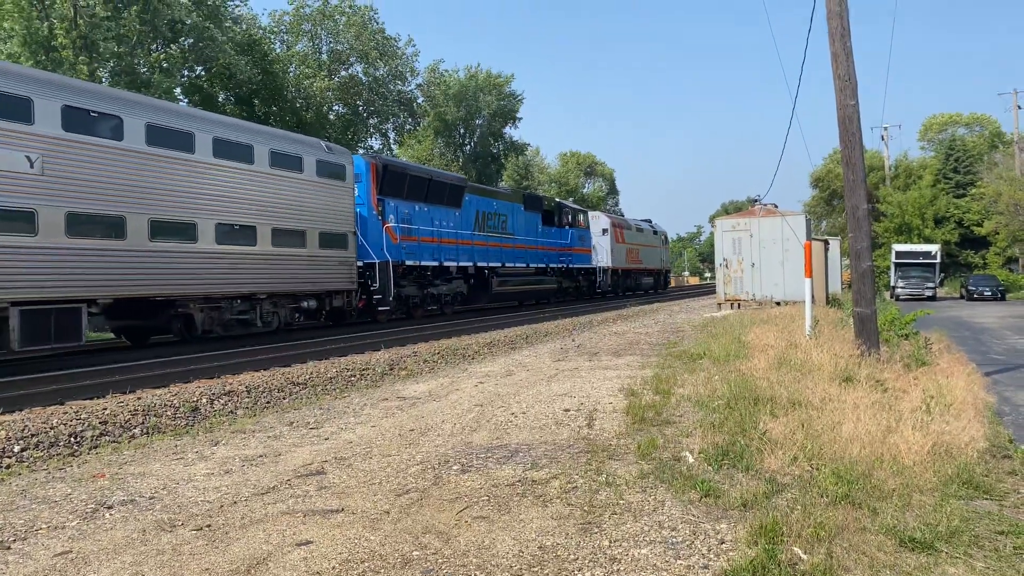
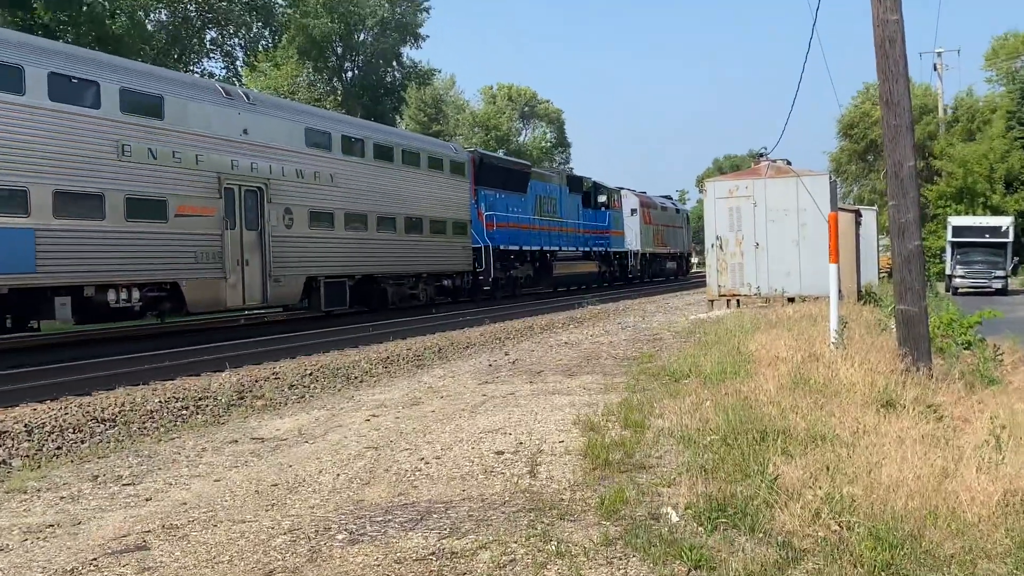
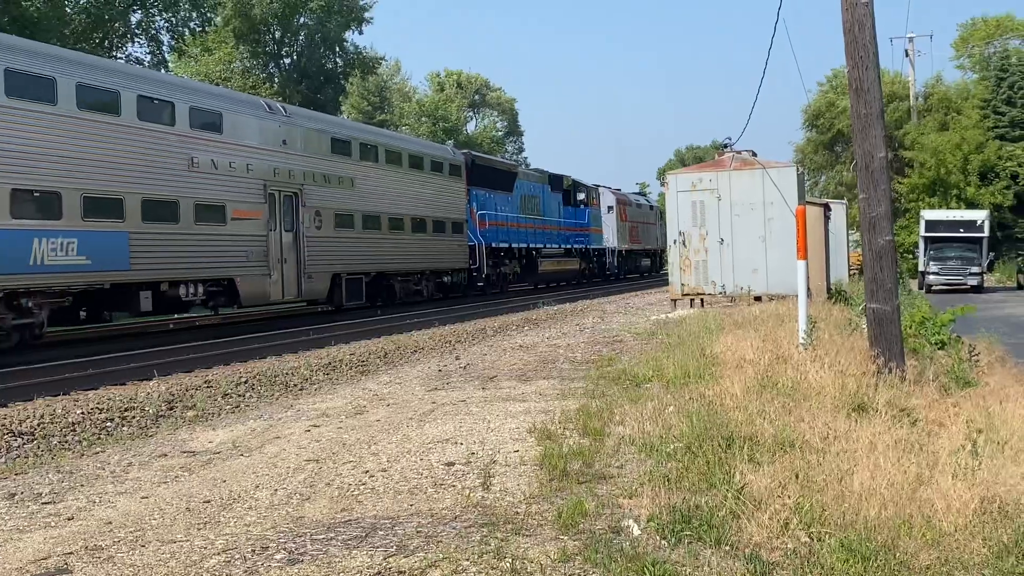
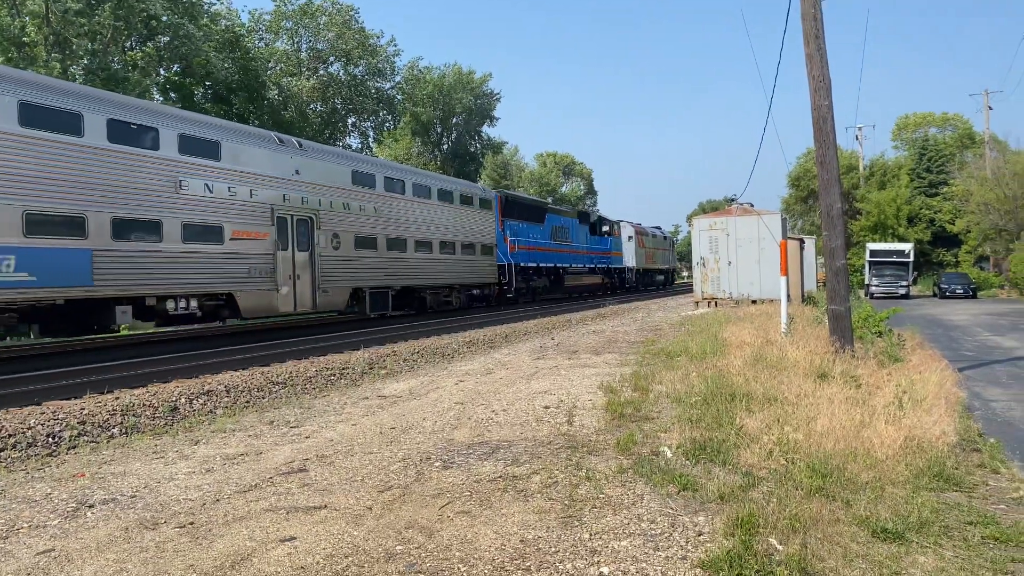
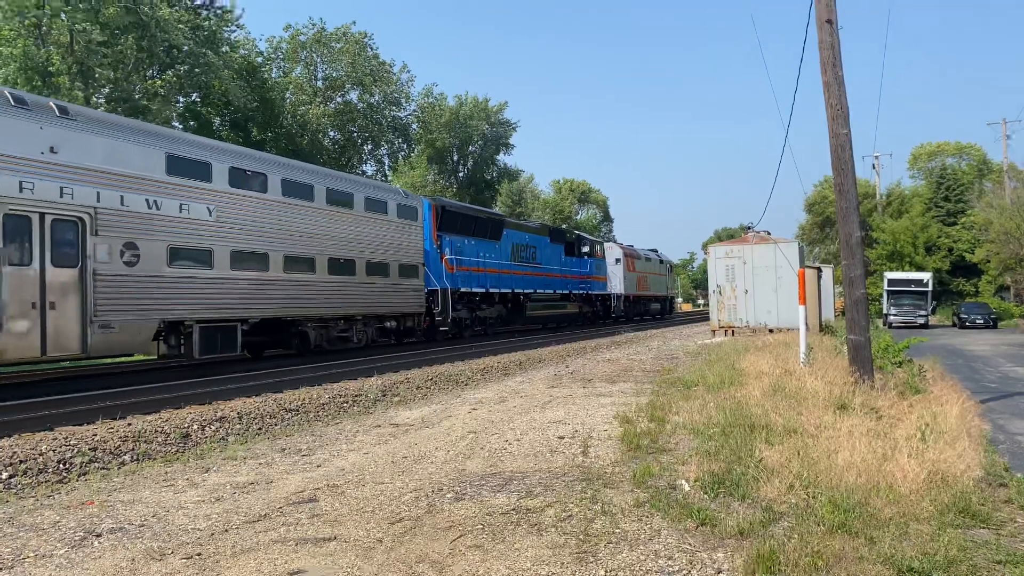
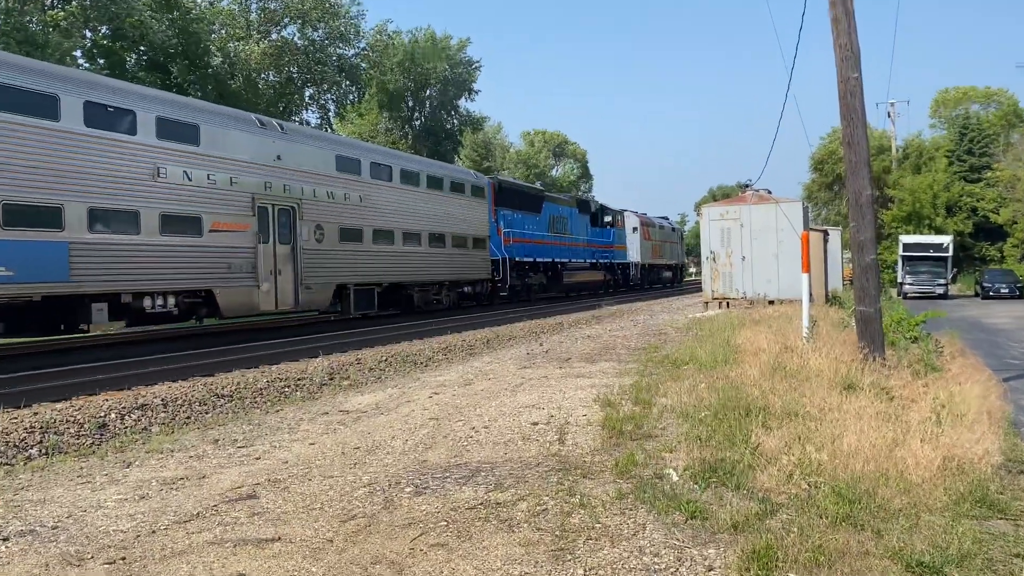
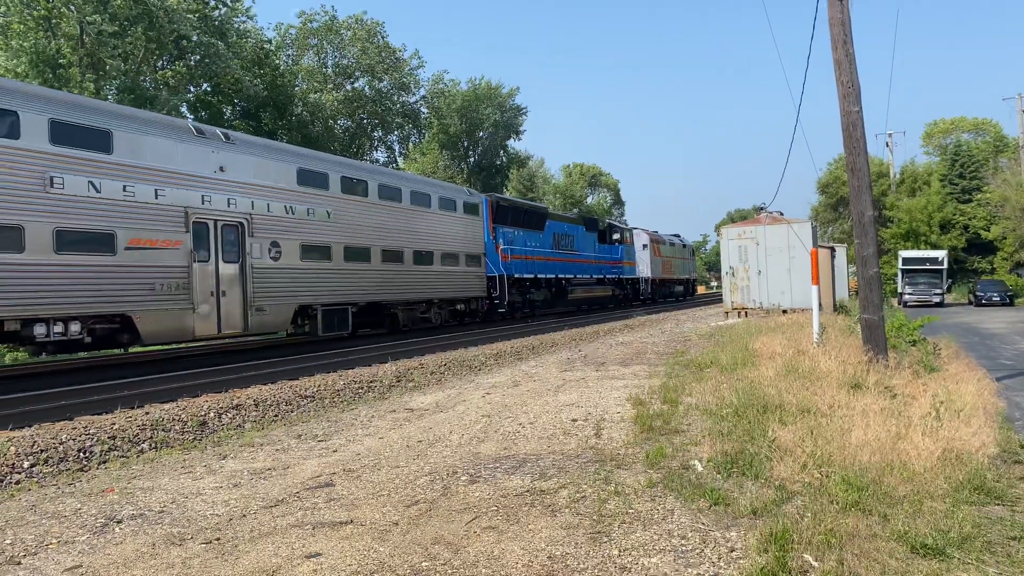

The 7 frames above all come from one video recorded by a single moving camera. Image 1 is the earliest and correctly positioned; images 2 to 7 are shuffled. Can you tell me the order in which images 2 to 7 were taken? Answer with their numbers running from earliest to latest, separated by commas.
5, 7, 4, 6, 2, 3
